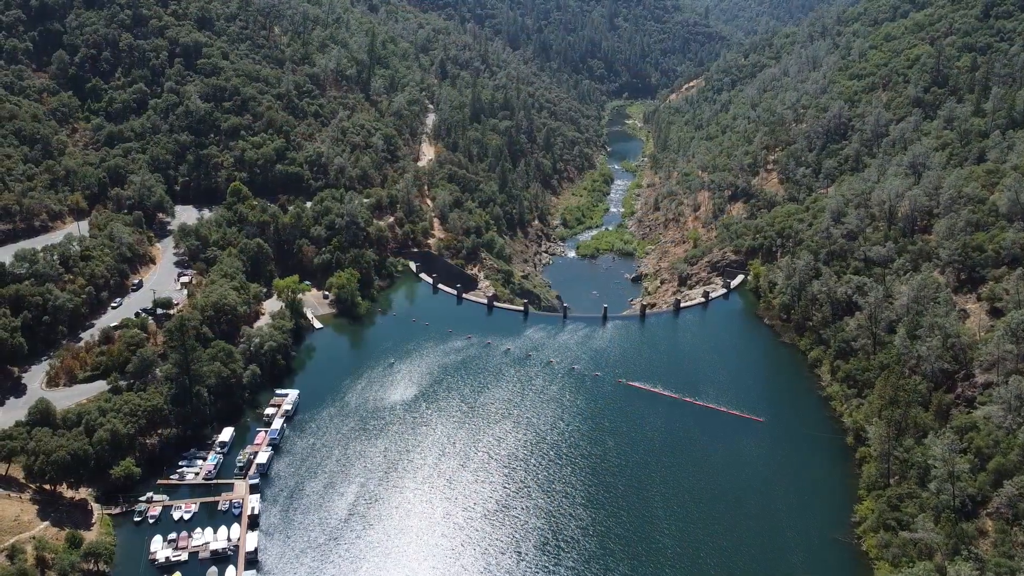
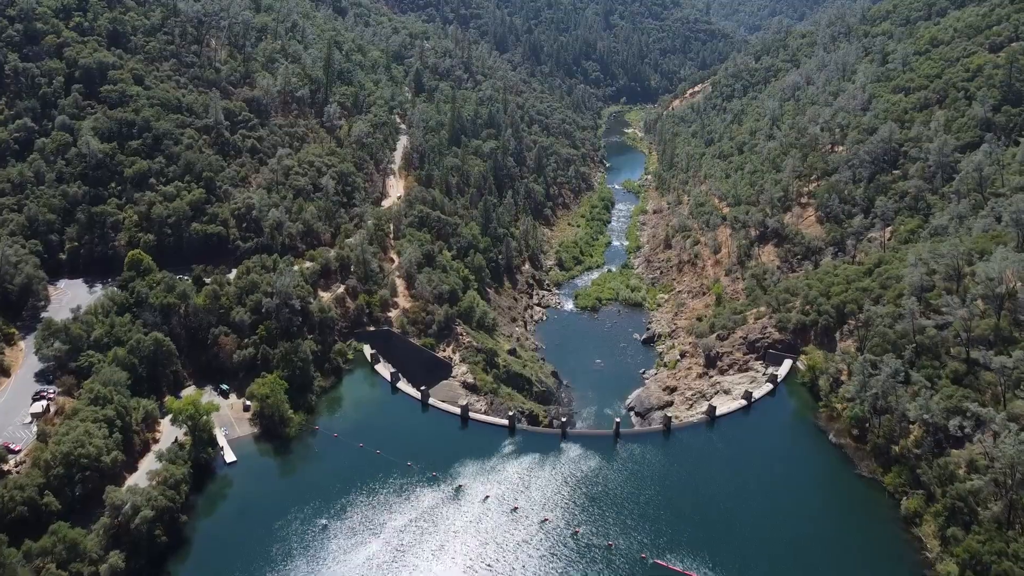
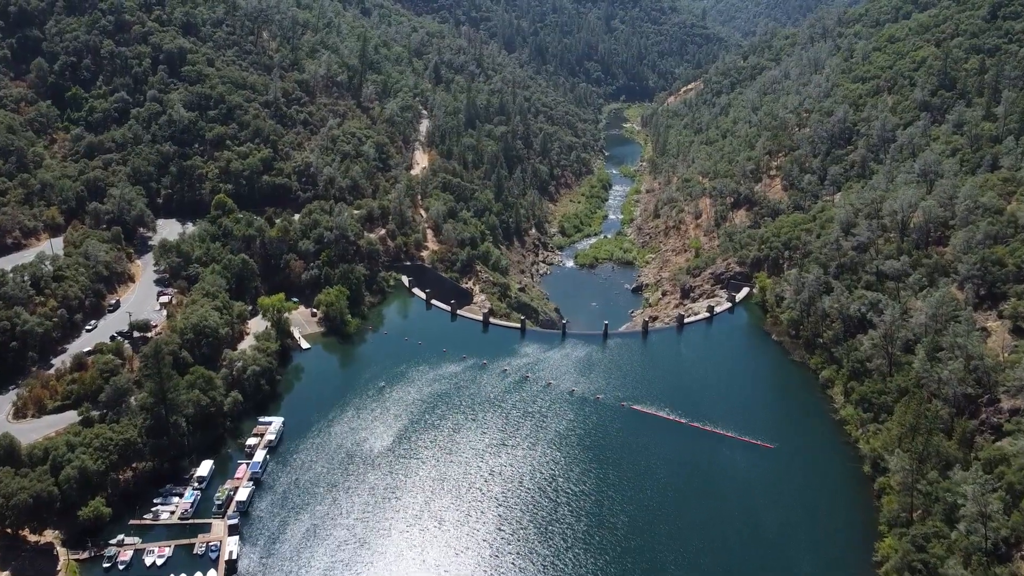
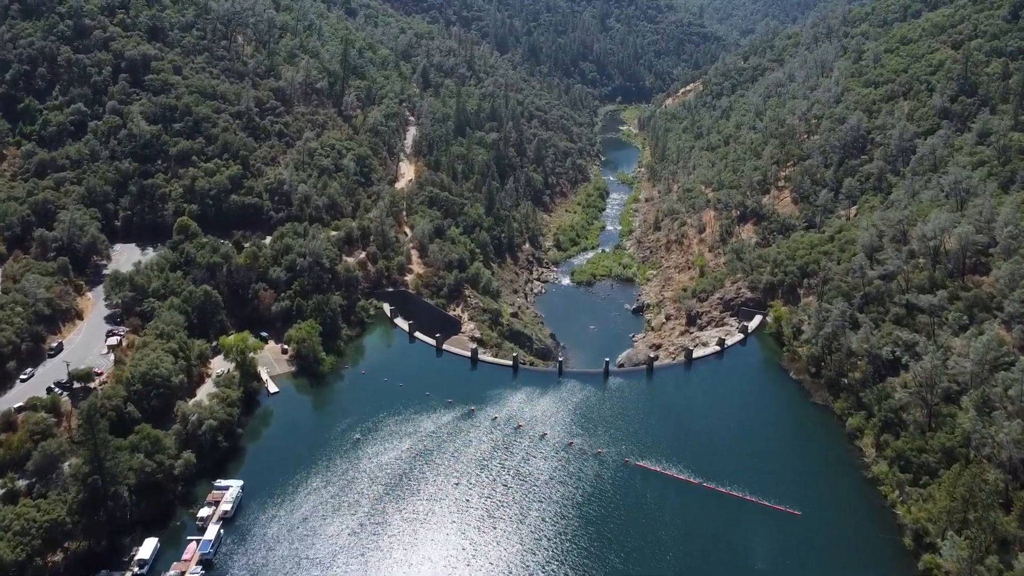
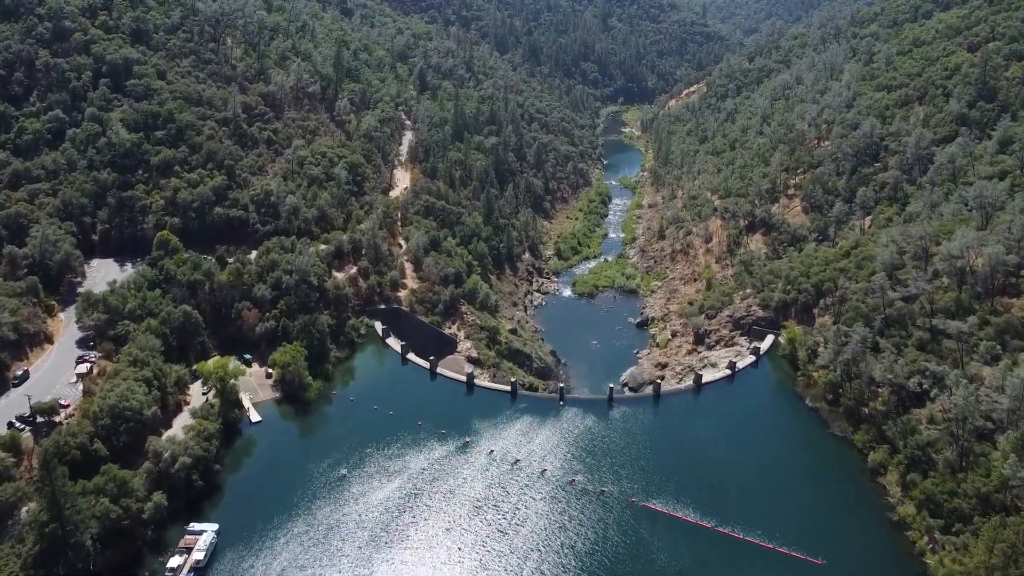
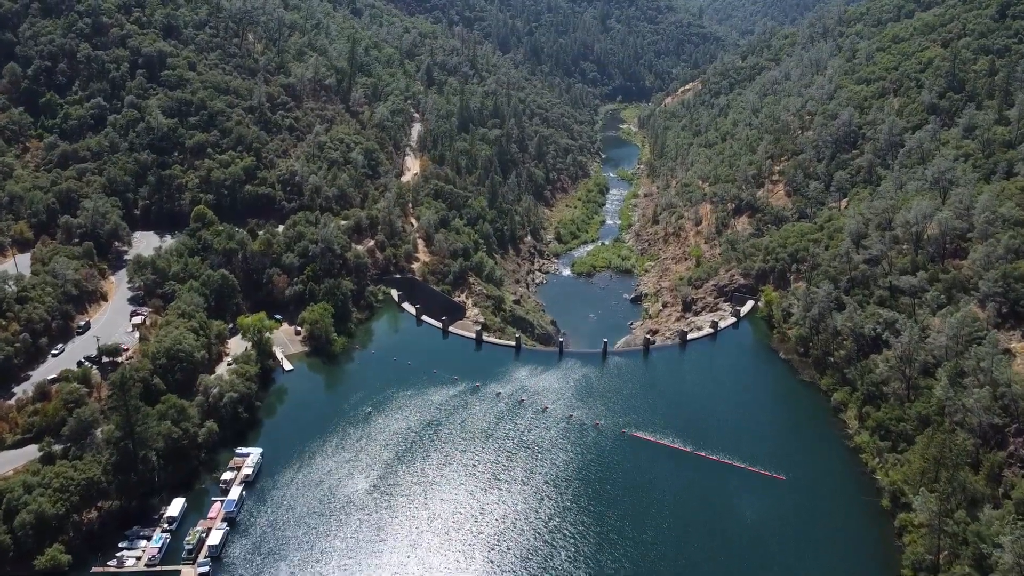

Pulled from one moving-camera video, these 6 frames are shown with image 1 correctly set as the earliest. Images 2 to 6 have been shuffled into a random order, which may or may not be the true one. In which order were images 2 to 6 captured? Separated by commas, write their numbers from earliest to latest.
3, 6, 4, 5, 2
